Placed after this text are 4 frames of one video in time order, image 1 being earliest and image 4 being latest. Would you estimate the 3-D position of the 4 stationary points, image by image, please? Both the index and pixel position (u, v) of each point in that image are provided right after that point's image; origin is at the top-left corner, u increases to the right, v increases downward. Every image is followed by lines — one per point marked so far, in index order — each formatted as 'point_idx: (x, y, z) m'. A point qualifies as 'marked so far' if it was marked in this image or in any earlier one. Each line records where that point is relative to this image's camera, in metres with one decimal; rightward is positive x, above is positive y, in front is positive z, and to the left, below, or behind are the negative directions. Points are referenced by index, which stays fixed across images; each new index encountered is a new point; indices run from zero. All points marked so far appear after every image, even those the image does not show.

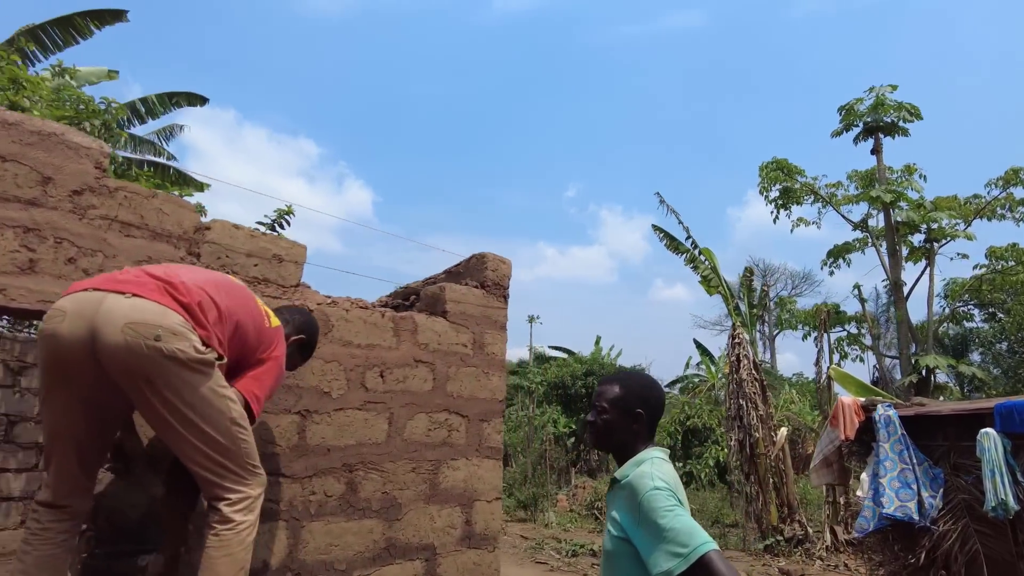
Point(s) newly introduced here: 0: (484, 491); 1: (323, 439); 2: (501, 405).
0: (-0.1, -1.0, +3.2) m
1: (-0.8, -0.6, +2.7) m
2: (0.0, -0.6, +3.4) m
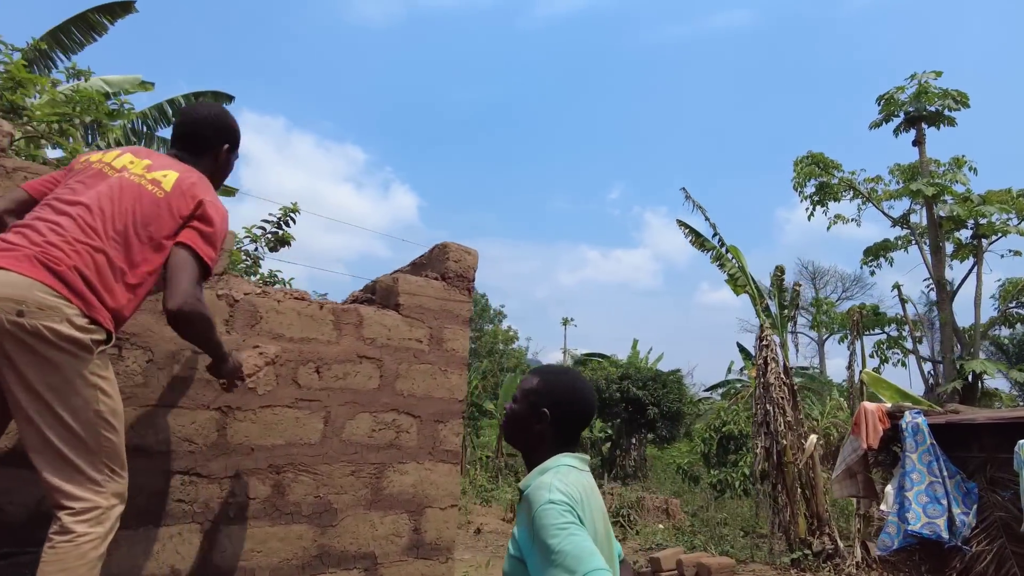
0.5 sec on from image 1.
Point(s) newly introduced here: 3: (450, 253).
0: (-0.3, -0.9, +3.0) m
1: (-1.0, -0.6, +2.5) m
2: (-0.2, -0.6, +3.2) m
3: (-0.3, +0.2, +3.2) m
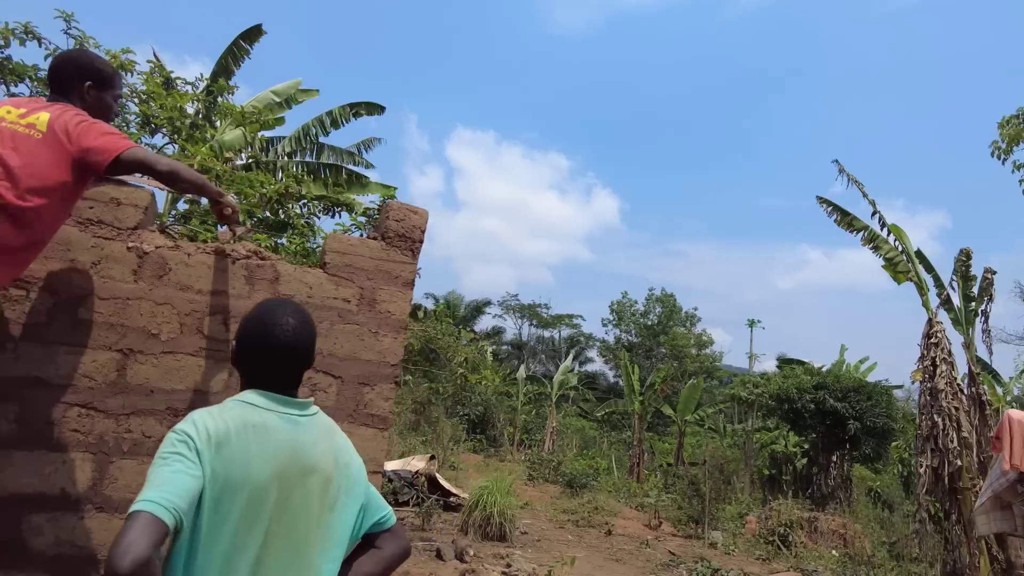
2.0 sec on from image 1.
0: (-0.7, -0.8, +2.9) m
1: (-1.5, -0.4, +2.7) m
2: (-0.5, -0.4, +3.1) m
3: (-0.6, +0.4, +3.1) m
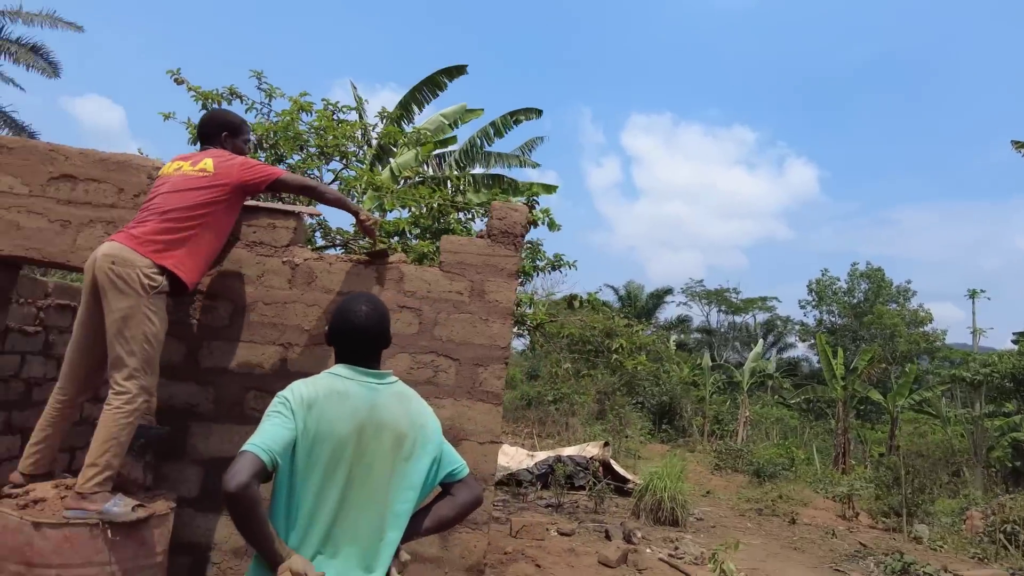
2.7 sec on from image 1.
0: (-0.2, -0.7, +3.3) m
1: (-1.0, -0.4, +3.3) m
2: (0.0, -0.3, +3.4) m
3: (-0.1, +0.4, +3.5) m
